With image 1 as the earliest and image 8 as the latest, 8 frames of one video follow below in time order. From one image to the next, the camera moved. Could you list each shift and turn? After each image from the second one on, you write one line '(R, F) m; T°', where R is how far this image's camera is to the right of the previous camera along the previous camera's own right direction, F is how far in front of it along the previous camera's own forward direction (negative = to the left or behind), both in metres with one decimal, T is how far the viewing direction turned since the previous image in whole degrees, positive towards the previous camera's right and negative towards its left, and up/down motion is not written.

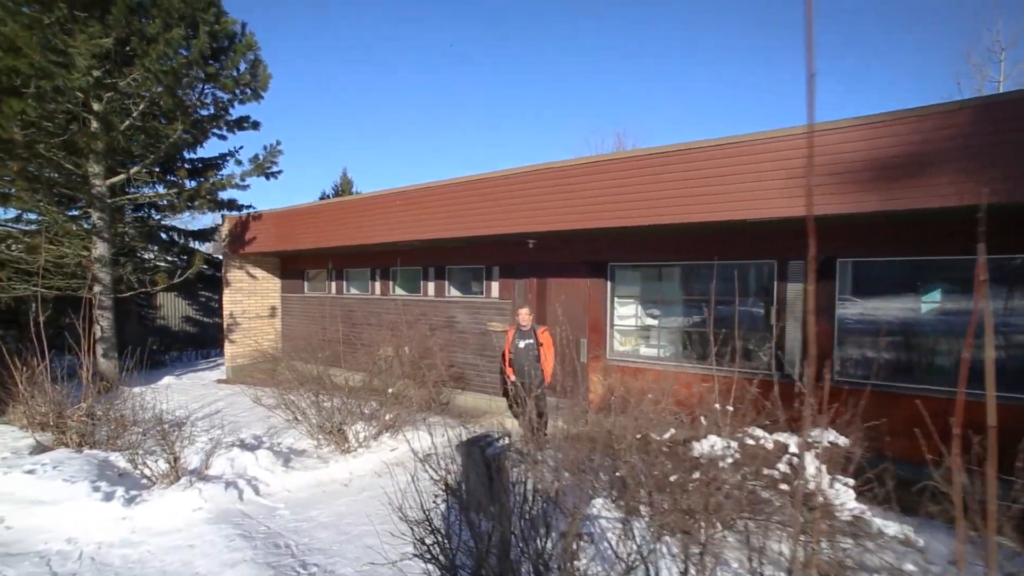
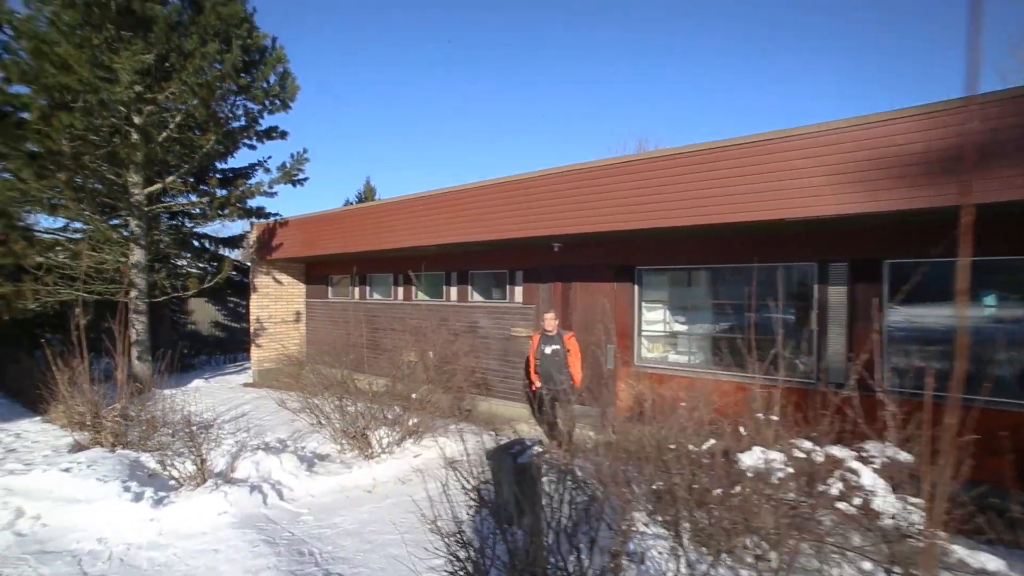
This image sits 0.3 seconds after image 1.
(-0.1, +0.1) m; -3°
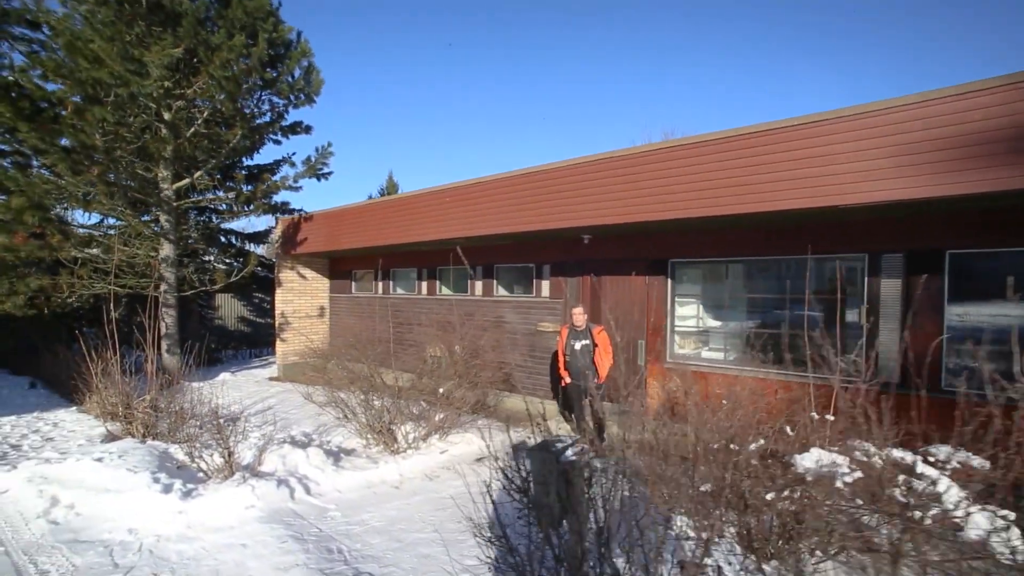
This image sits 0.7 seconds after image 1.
(-0.1, +0.2) m; -2°
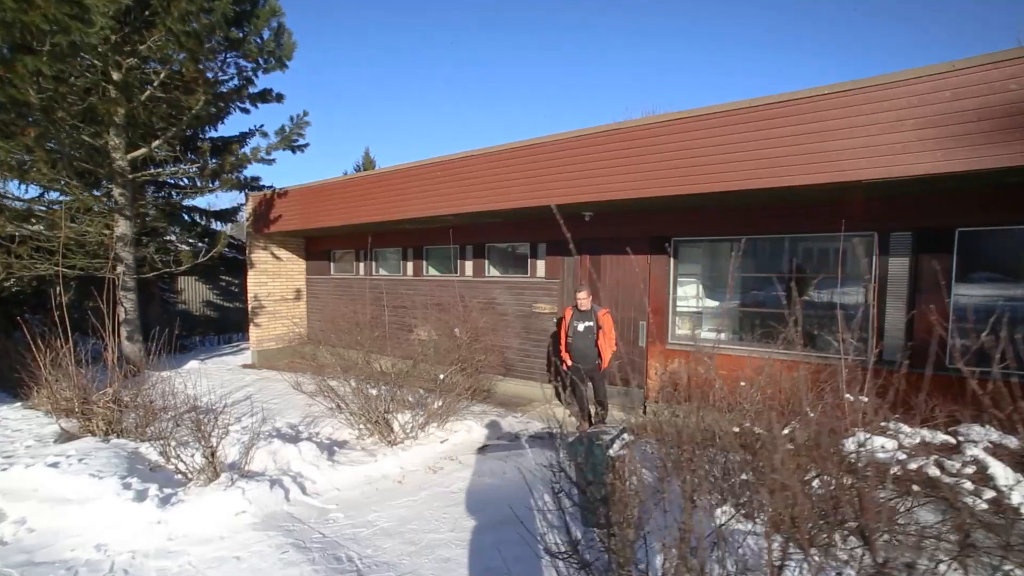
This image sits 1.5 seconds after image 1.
(-0.4, +0.4) m; +4°
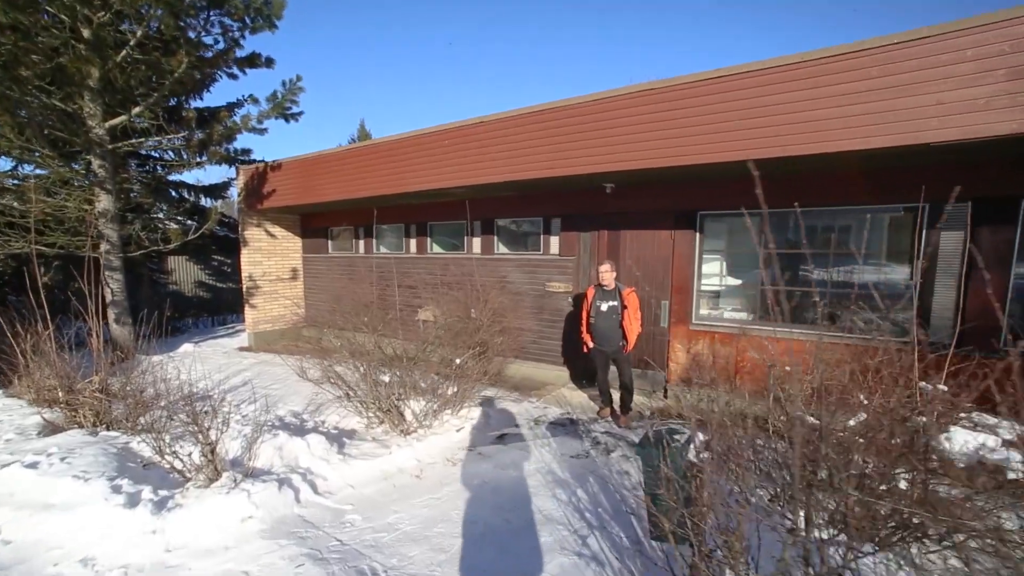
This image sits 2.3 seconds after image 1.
(-0.3, +0.4) m; +1°
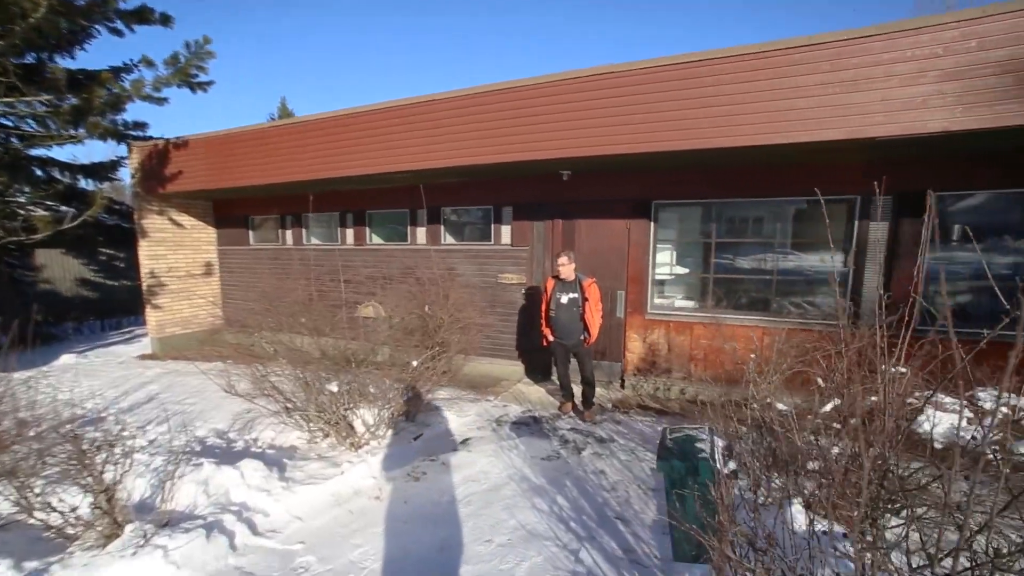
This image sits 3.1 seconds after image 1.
(-0.3, +0.4) m; +9°
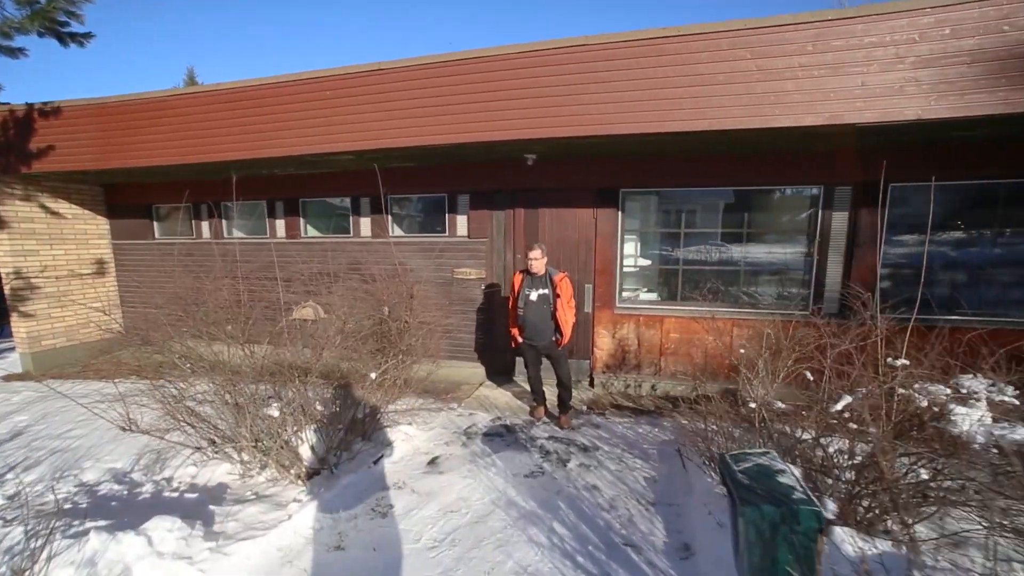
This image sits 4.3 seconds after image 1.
(-0.3, +0.5) m; +8°
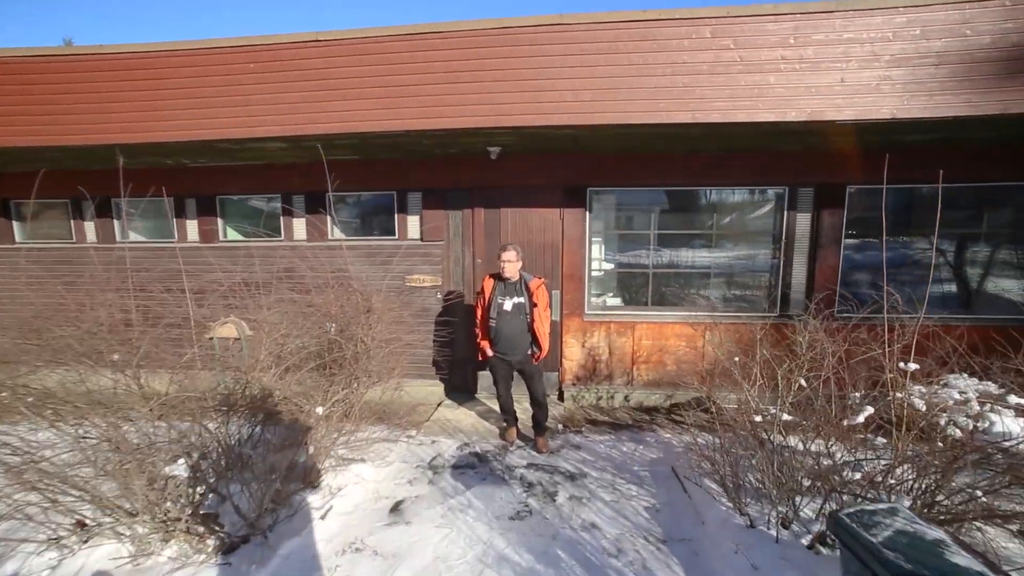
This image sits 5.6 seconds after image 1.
(-0.3, +0.6) m; +8°
